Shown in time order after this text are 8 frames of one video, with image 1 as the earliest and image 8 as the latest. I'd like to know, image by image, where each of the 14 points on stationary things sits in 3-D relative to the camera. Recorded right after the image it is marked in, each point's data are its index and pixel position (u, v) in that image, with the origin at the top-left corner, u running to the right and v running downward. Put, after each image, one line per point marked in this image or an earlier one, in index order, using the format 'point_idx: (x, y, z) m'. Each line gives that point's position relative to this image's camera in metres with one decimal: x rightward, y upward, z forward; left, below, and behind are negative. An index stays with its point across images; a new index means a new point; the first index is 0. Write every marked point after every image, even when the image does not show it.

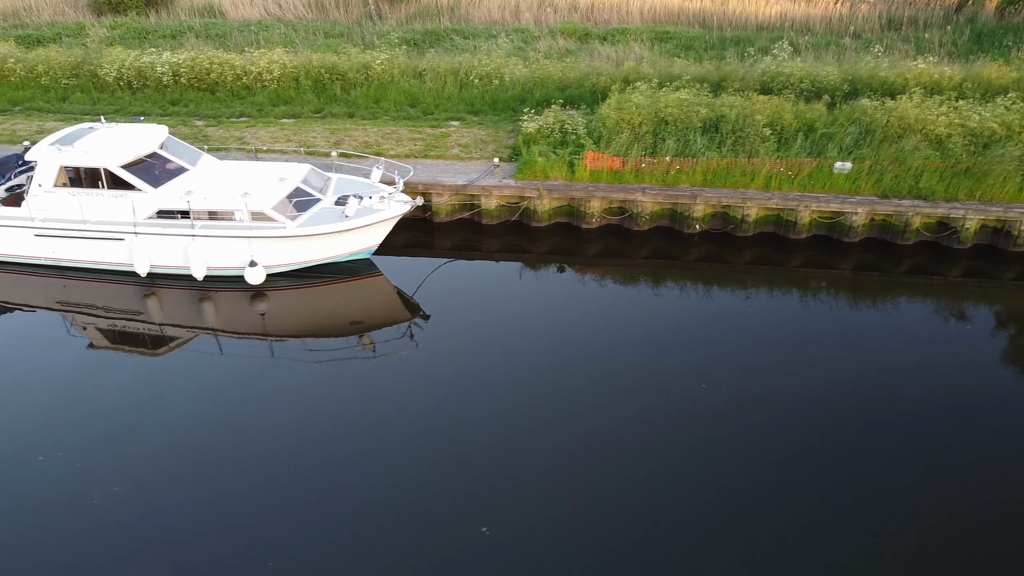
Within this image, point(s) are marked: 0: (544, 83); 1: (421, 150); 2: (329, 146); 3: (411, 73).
0: (+0.7, +4.0, +15.5) m
1: (-1.6, +2.4, +13.7) m
2: (-3.2, +2.5, +13.8) m
3: (-2.0, +4.3, +15.9) m
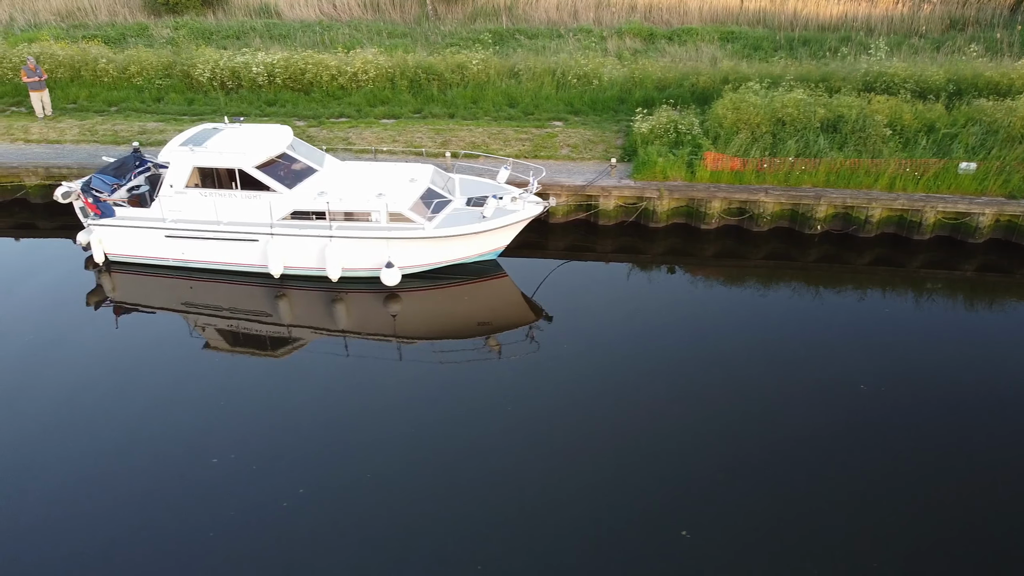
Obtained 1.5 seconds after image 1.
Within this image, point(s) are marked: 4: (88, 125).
0: (+2.6, +3.9, +15.4) m
1: (+0.3, +2.4, +13.6) m
2: (-1.3, +2.5, +13.8) m
3: (-0.1, +4.3, +15.8) m
4: (-7.8, +3.0, +14.7) m
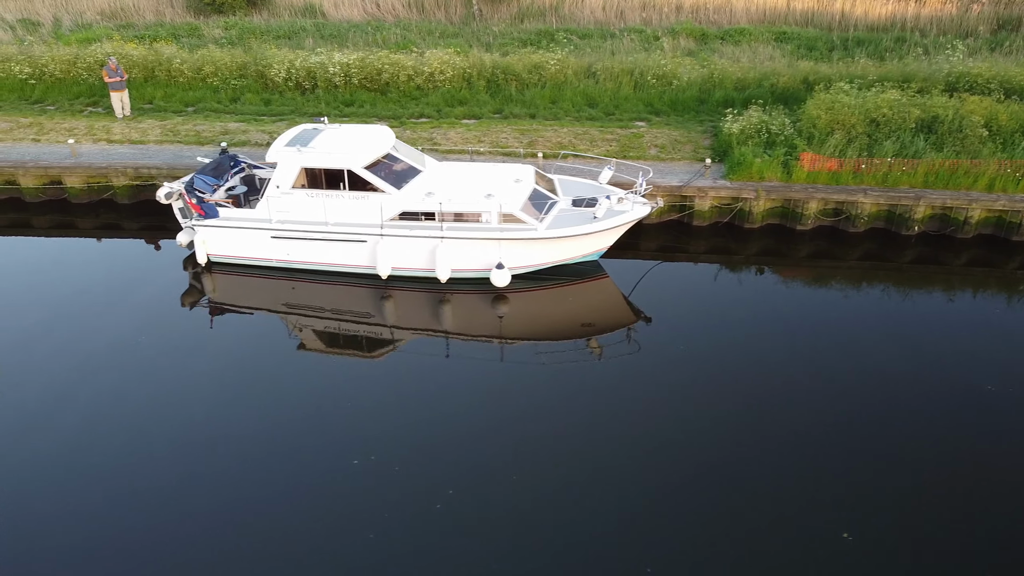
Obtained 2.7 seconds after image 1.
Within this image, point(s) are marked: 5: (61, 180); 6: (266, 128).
0: (+4.1, +3.9, +15.3) m
1: (+1.8, +2.4, +13.6) m
2: (+0.2, +2.5, +13.7) m
3: (+1.4, +4.2, +15.7) m
4: (-6.3, +3.0, +14.7) m
5: (-7.6, +1.8, +13.5) m
6: (-4.5, +2.9, +14.5) m
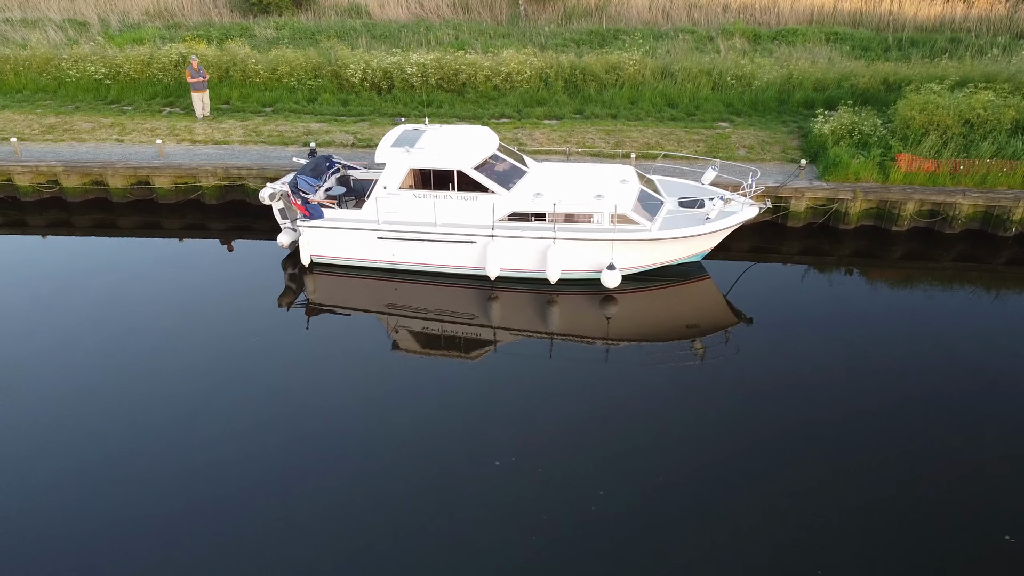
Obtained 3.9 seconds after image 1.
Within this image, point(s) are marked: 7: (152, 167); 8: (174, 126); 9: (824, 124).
0: (+5.6, +3.9, +15.3) m
1: (+3.3, +2.3, +13.6) m
2: (+1.7, +2.4, +13.7) m
3: (+2.9, +4.2, +15.7) m
4: (-4.8, +3.0, +14.7) m
5: (-6.1, +1.8, +13.5) m
6: (-3.0, +2.9, +14.5) m
7: (-6.0, +2.0, +13.4) m
8: (-6.2, +3.0, +14.7) m
9: (+5.3, +2.8, +13.5) m
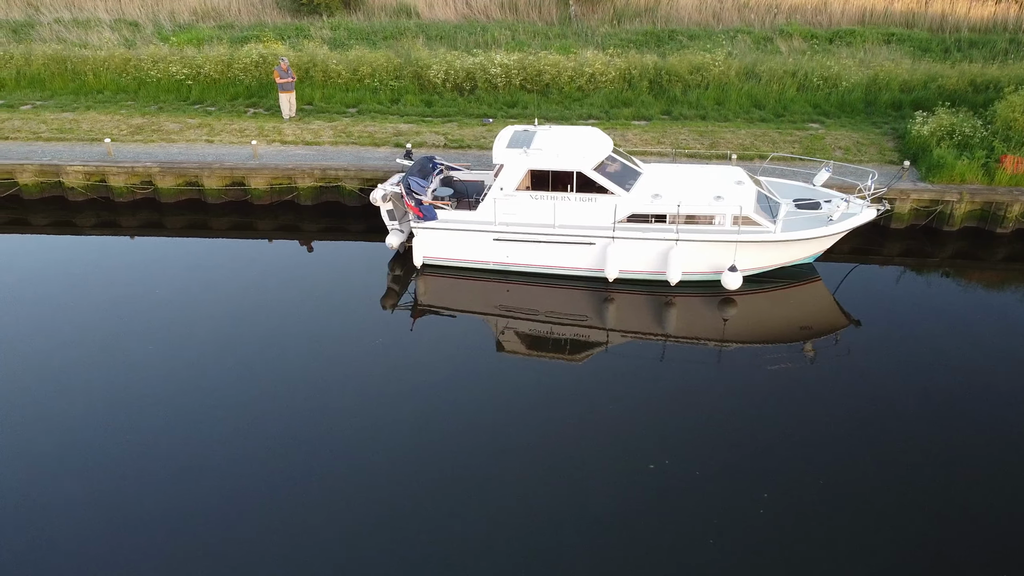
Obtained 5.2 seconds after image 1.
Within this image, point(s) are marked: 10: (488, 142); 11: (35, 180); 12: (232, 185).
0: (+7.2, +3.9, +15.3) m
1: (+4.9, +2.3, +13.5) m
2: (+3.4, +2.4, +13.7) m
3: (+4.6, +4.2, +15.7) m
4: (-3.2, +3.0, +14.6) m
5: (-4.5, +1.8, +13.5) m
6: (-1.3, +2.9, +14.5) m
7: (-4.4, +2.0, +13.3) m
8: (-4.6, +3.0, +14.7) m
9: (+6.9, +2.7, +13.4) m
10: (-0.4, +2.5, +13.9) m
11: (-8.1, +1.9, +13.7) m
12: (-4.8, +1.7, +13.6) m
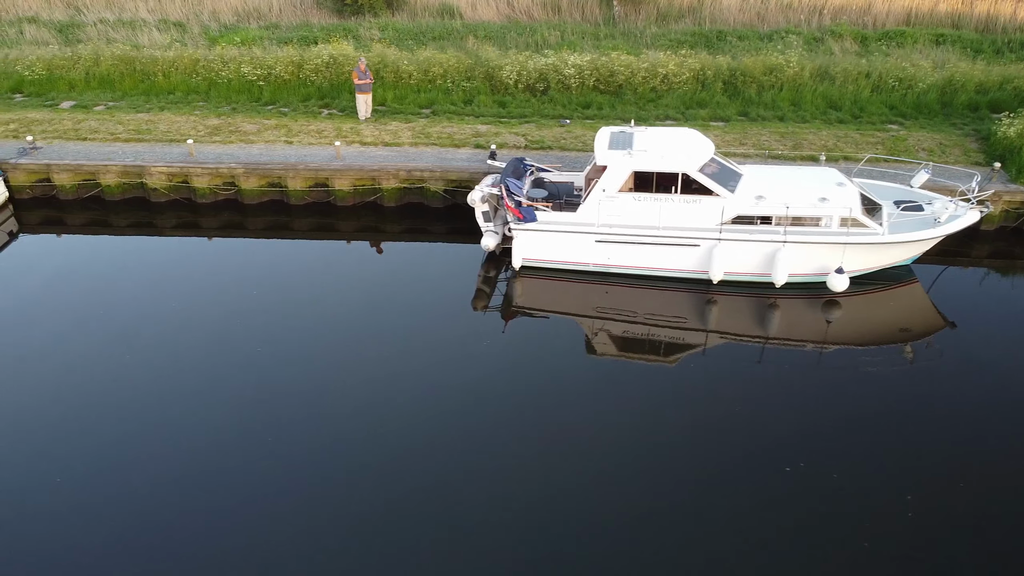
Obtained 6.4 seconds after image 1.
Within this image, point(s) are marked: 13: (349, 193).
0: (+8.6, +3.8, +15.2) m
1: (+6.4, +2.3, +13.5) m
2: (+4.8, +2.4, +13.6) m
3: (+6.0, +4.2, +15.7) m
4: (-1.8, +2.9, +14.6) m
5: (-3.1, +1.8, +13.5) m
6: (+0.1, +2.8, +14.5) m
7: (-3.0, +2.0, +13.3) m
8: (-3.2, +2.9, +14.6) m
9: (+8.3, +2.7, +13.4) m
10: (+1.0, +2.5, +13.9) m
11: (-6.7, +1.8, +13.6) m
12: (-3.3, +1.7, +13.6) m
13: (-2.8, +1.6, +13.6) m
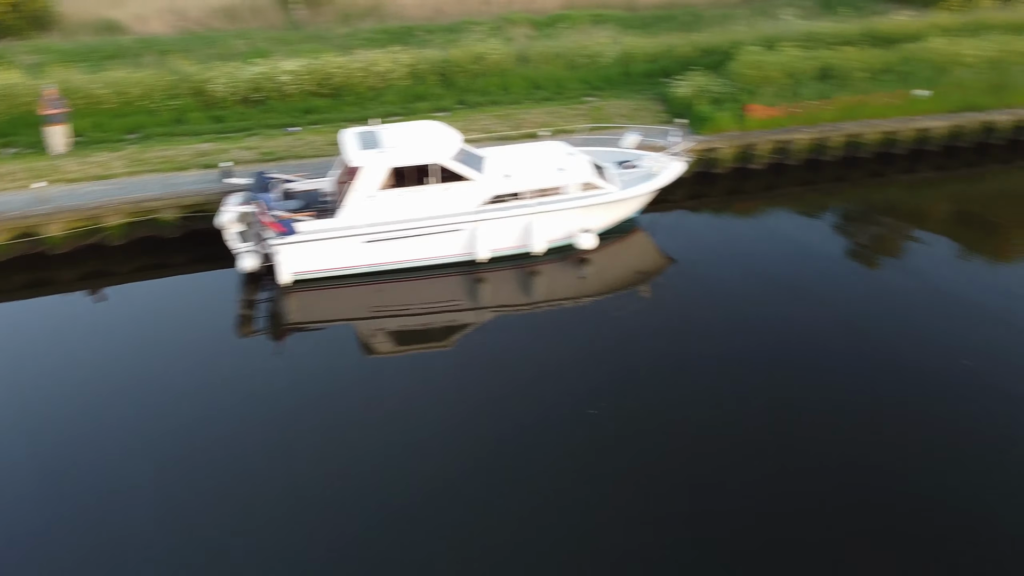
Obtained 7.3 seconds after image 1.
0: (+2.7, +5.0, +17.5) m
1: (+1.6, +3.1, +15.1) m
2: (0.0, +2.9, +14.7) m
3: (+0.1, +4.8, +16.9) m
4: (-6.4, +2.2, +13.3) m
5: (-7.0, +0.9, +11.8) m
6: (-4.6, +2.5, +13.8) m
7: (-6.9, +1.1, +11.7) m
8: (-7.7, +1.9, +12.8) m
9: (+3.3, +3.9, +15.7) m
10: (-3.5, +2.3, +13.6) m
11: (-10.4, +0.2, +10.7) m
12: (-7.3, +0.8, +11.8) m
13: (-6.7, +0.7, +12.0) m
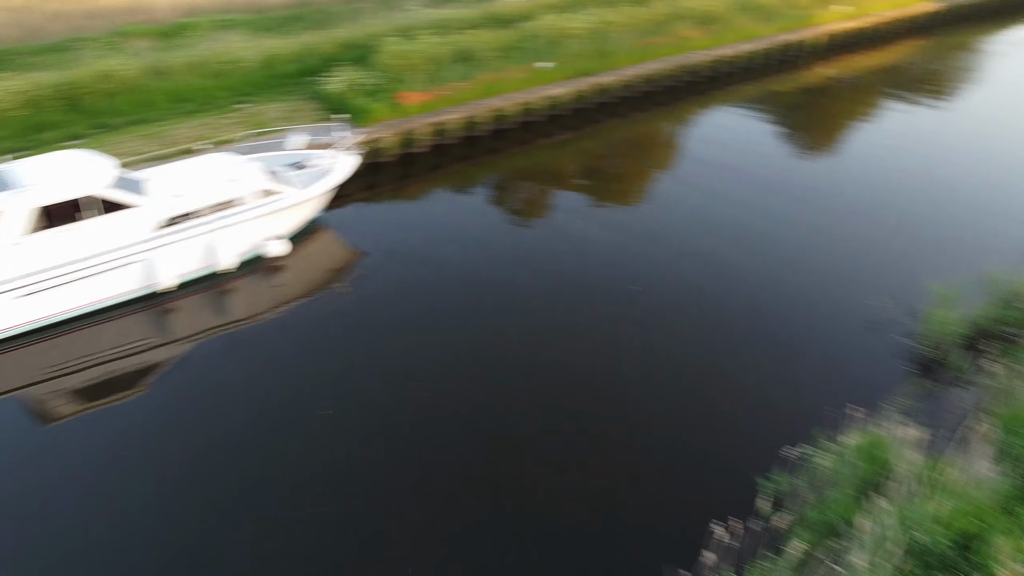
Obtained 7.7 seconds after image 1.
0: (-5.0, +4.9, +17.2) m
1: (-4.7, +2.9, +14.6) m
2: (-5.9, +2.4, +13.7) m
3: (-7.1, +4.2, +15.7) m
4: (-11.1, +0.4, +10.0) m
5: (-10.8, -0.9, +8.4) m
6: (-9.7, +1.0, +11.1) m
7: (-10.6, -0.7, +8.4) m
8: (-12.0, -0.1, +9.1) m
9: (-3.5, +4.0, +15.8) m
10: (-8.6, +1.1, +11.4) m
11: (-13.2, -2.2, +6.1) m
12: (-10.9, -1.1, +8.3) m
13: (-10.5, -1.0, +8.7) m
